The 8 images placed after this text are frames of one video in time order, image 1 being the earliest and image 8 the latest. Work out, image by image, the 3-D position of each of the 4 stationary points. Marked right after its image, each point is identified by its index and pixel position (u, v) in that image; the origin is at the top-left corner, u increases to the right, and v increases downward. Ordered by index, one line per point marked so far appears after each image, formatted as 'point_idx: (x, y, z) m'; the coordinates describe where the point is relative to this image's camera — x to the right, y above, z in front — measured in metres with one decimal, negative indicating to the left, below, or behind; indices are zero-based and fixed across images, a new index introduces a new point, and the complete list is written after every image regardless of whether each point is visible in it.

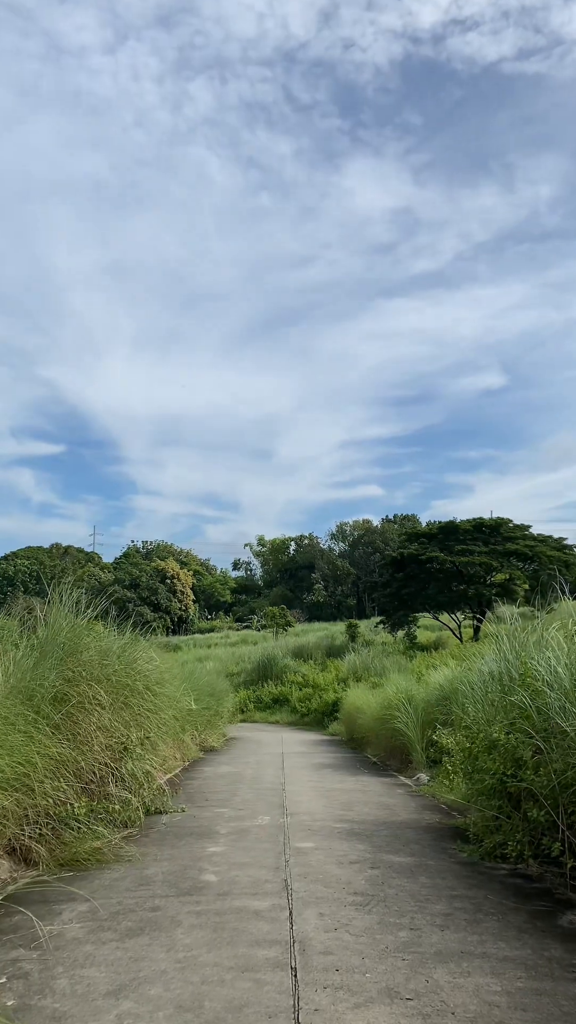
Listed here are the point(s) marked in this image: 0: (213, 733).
0: (-1.4, -4.0, +12.1) m
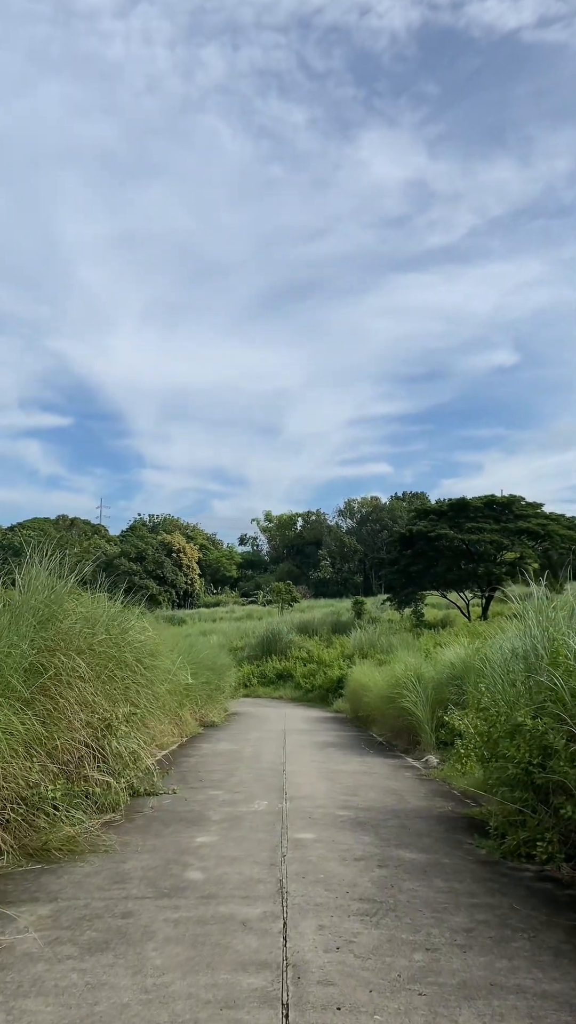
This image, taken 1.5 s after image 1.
0: (-1.3, -3.4, +11.7) m
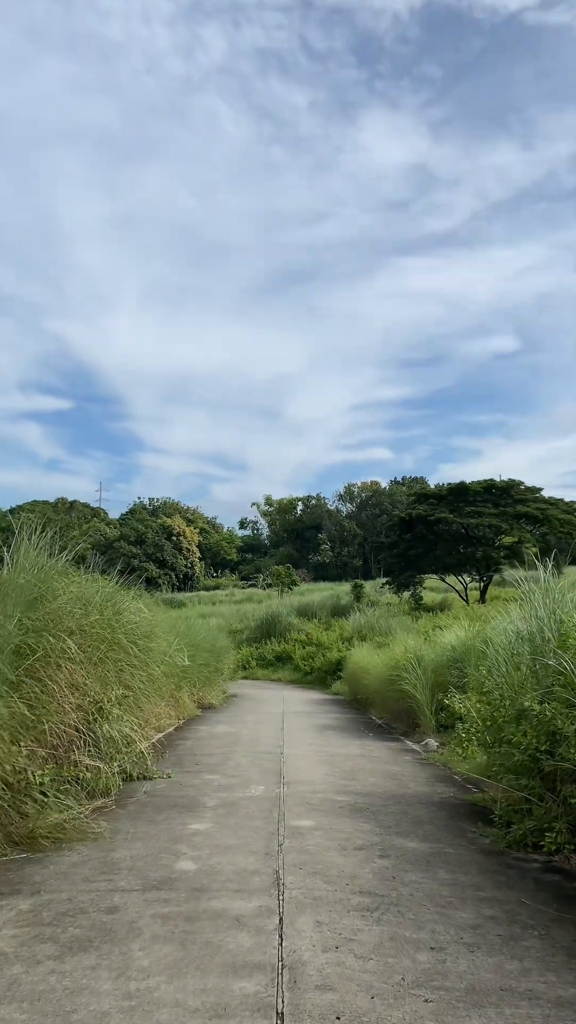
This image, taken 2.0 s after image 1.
0: (-1.3, -3.1, +11.6) m
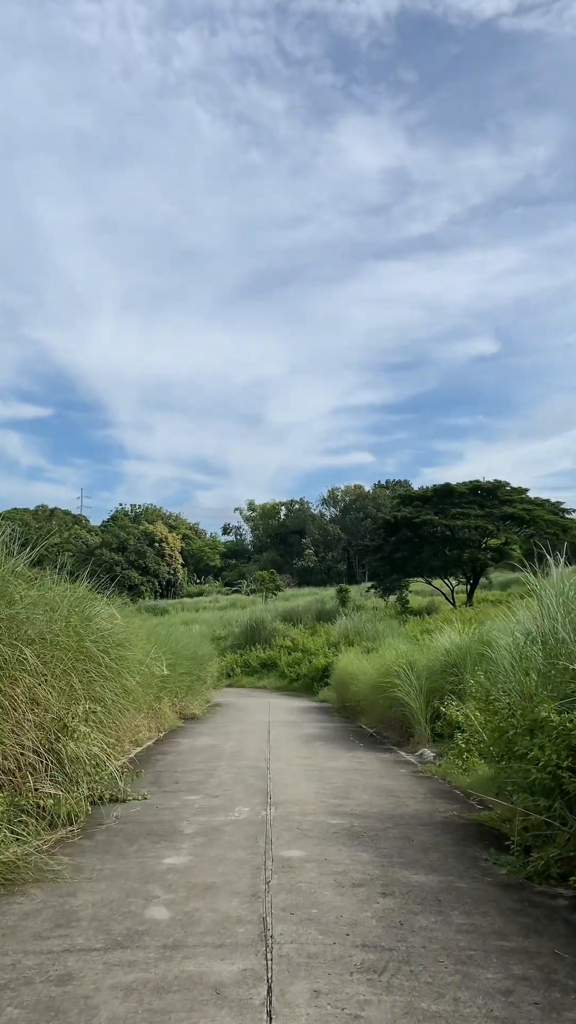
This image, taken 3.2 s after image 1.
0: (-1.6, -3.1, +11.1) m
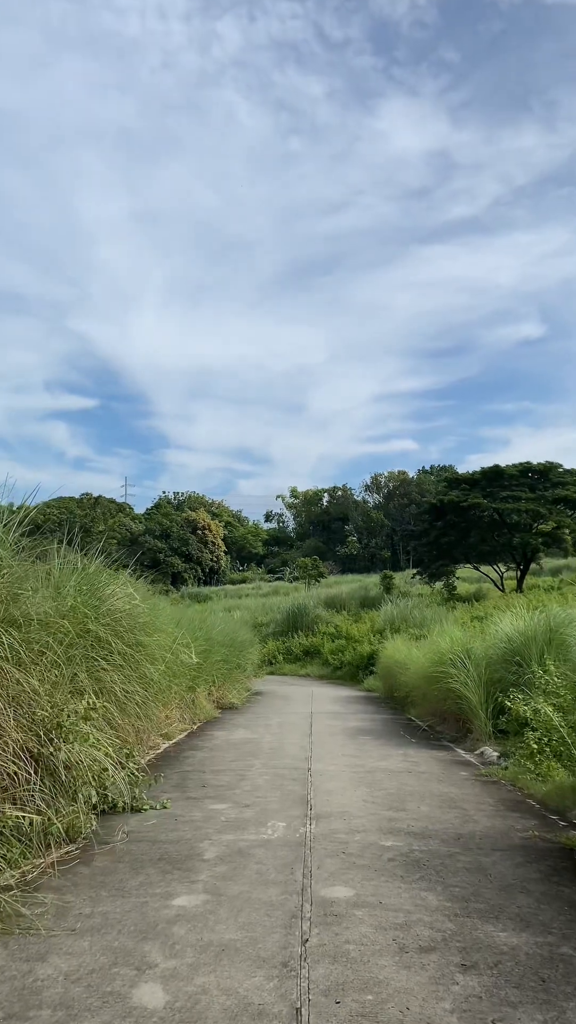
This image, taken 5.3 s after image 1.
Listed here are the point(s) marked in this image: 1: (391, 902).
0: (-0.9, -2.8, +10.4) m
1: (+0.4, -1.5, +2.6) m
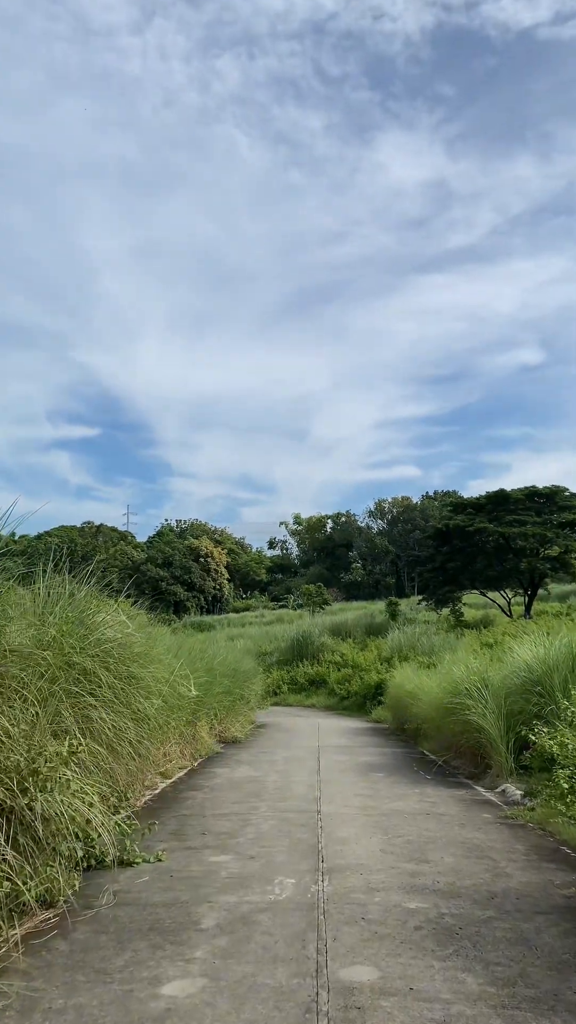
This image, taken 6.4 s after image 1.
0: (-0.8, -3.1, +10.0) m
1: (+0.4, -1.6, +2.2) m
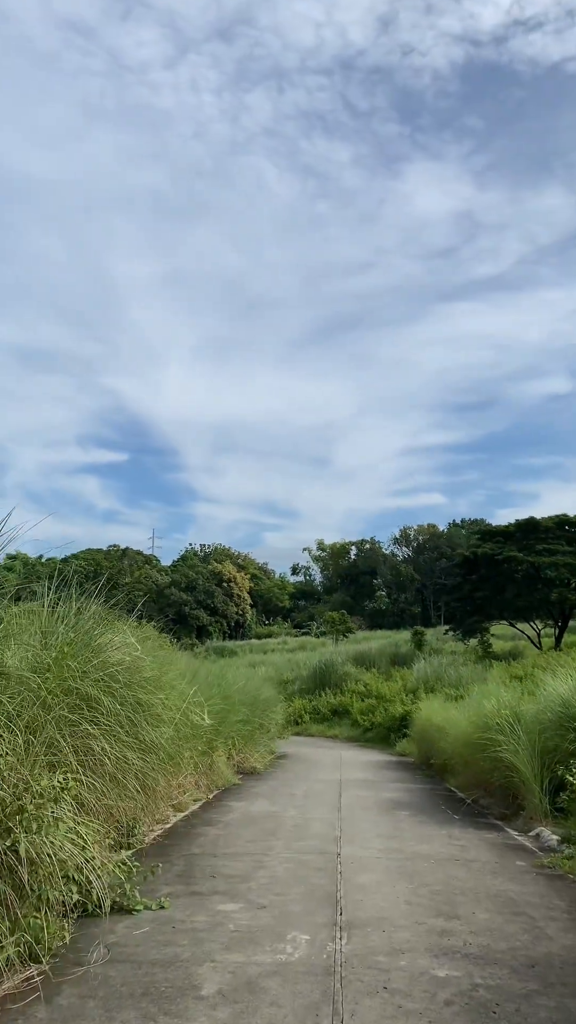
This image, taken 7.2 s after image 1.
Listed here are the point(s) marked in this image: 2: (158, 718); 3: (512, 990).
0: (-0.5, -3.4, +9.6) m
1: (+0.5, -1.6, +1.9) m
2: (-0.9, -1.4, +4.5) m
3: (+0.9, -1.8, +2.6) m
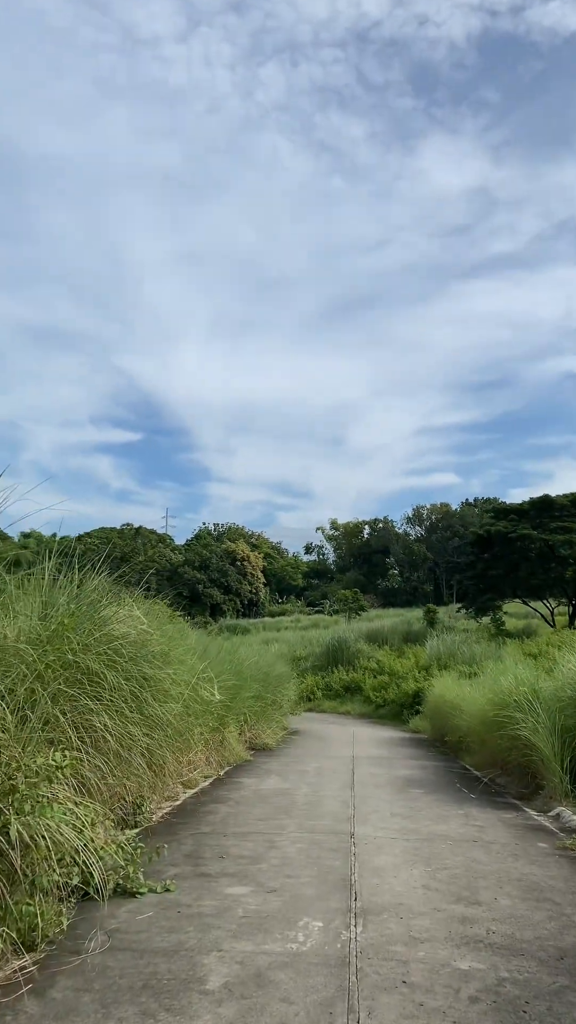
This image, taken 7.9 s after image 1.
0: (-0.3, -3.1, +9.5) m
1: (+0.5, -1.5, +1.7) m
2: (-0.8, -1.2, +4.4) m
3: (+0.9, -1.7, +2.4) m
